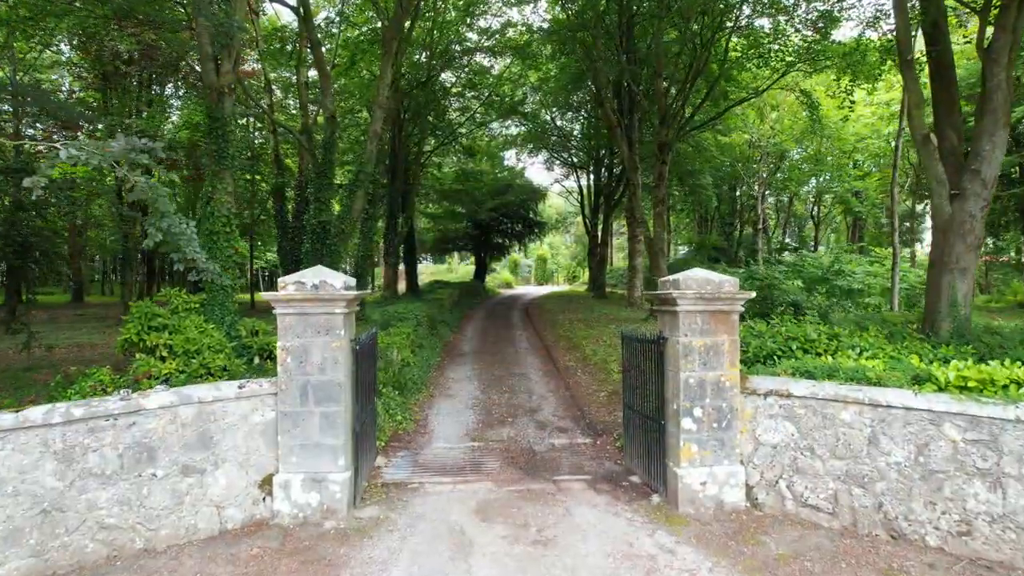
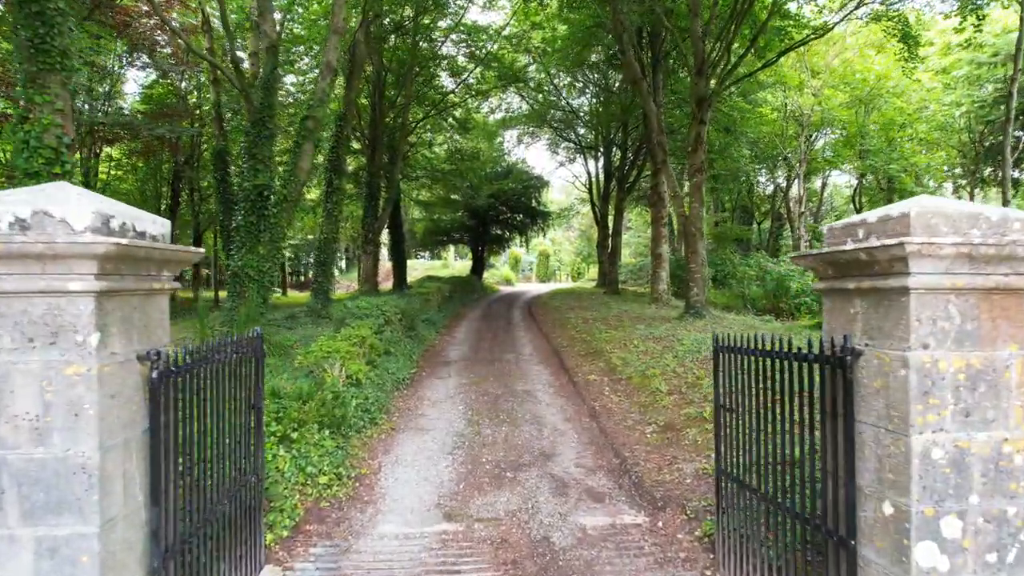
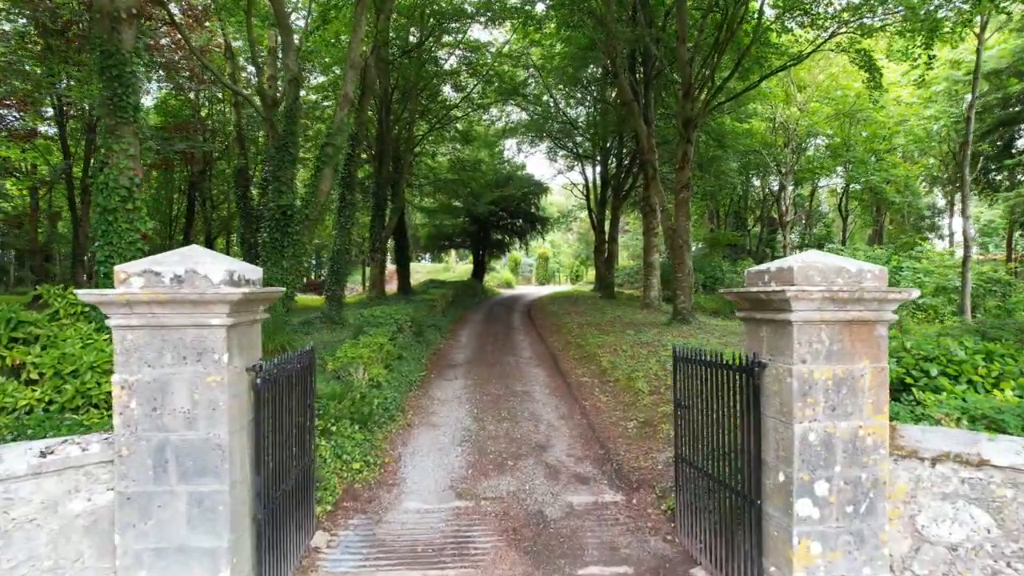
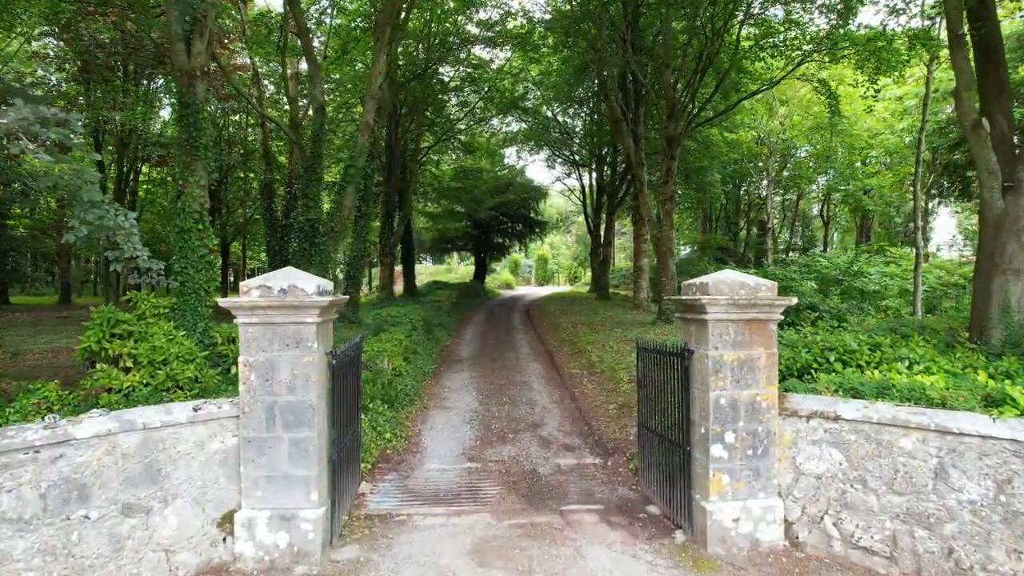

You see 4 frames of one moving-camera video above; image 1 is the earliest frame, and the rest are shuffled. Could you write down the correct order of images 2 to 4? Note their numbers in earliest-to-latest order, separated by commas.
4, 3, 2
